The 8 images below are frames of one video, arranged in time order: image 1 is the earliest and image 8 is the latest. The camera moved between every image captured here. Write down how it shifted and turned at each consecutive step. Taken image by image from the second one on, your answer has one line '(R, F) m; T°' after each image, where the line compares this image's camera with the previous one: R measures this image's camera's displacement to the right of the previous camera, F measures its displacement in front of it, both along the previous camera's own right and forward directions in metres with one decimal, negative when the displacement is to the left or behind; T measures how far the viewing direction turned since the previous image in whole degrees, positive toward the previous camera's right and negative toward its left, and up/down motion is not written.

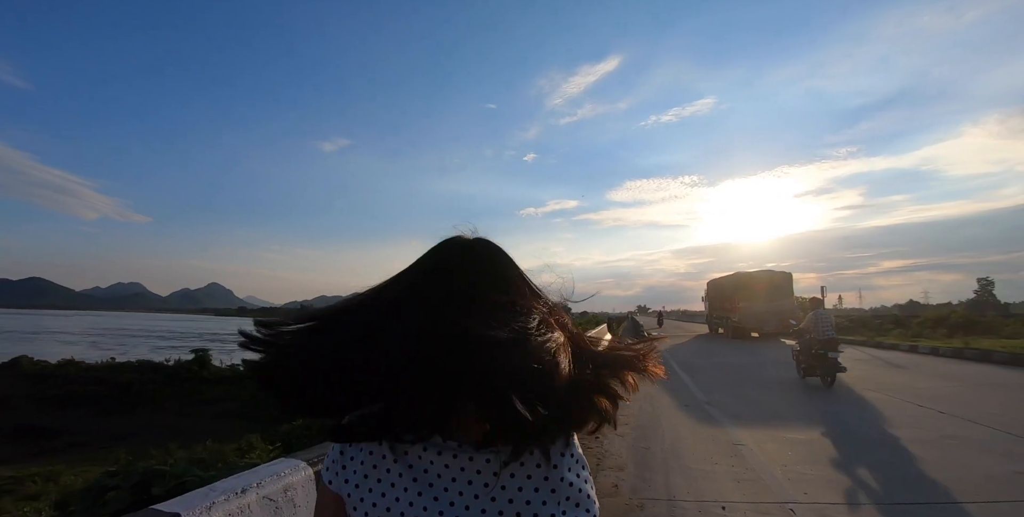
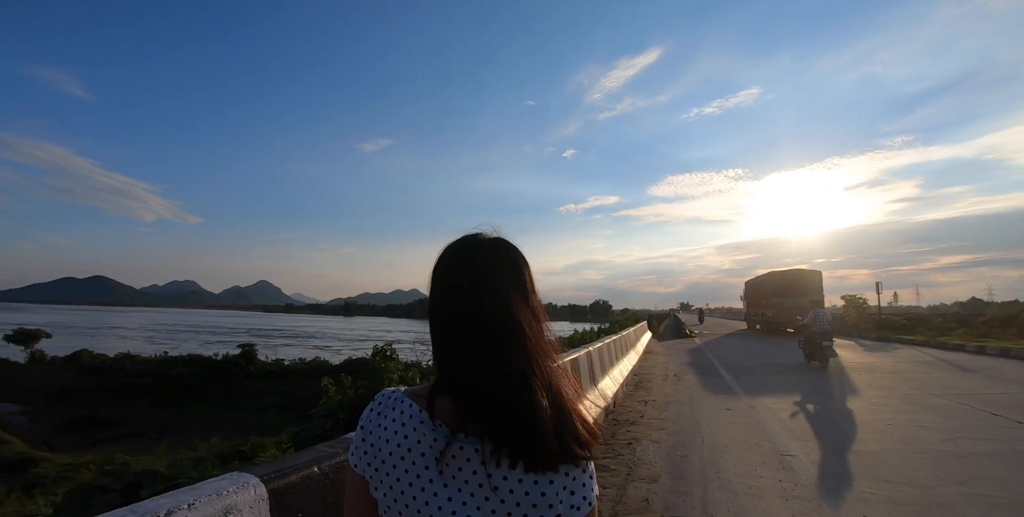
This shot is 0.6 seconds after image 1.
(+0.1, +0.4) m; -4°
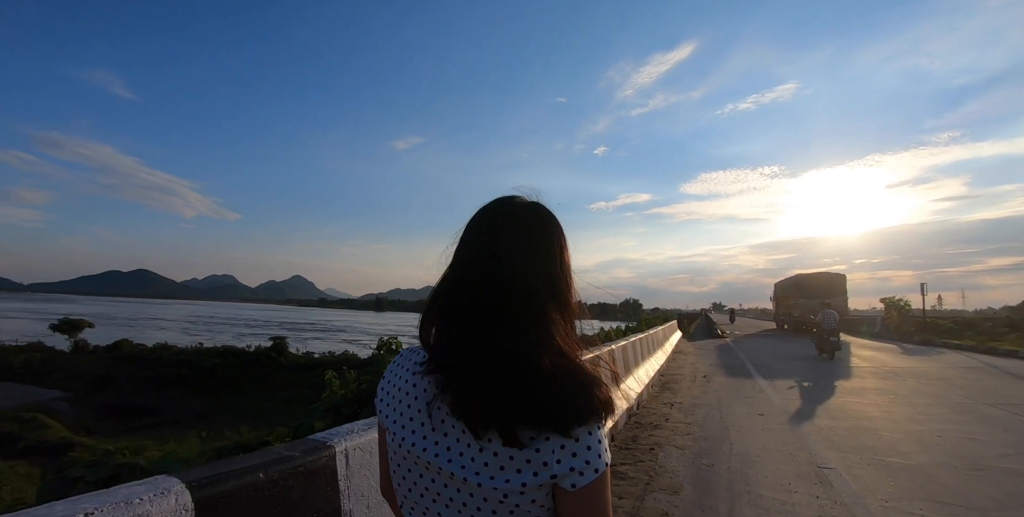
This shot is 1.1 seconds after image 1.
(+0.1, +0.3) m; -3°
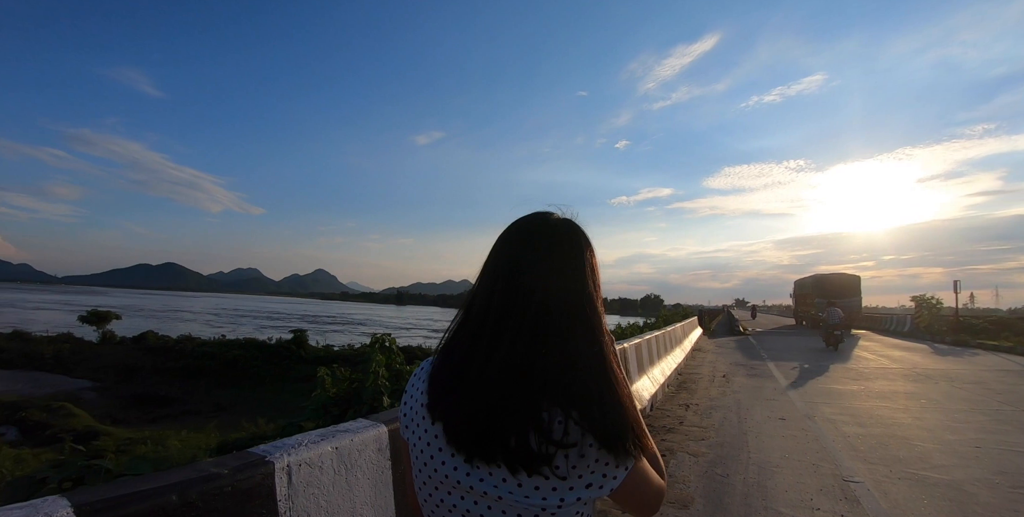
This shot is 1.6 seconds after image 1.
(+0.2, +0.3) m; -2°
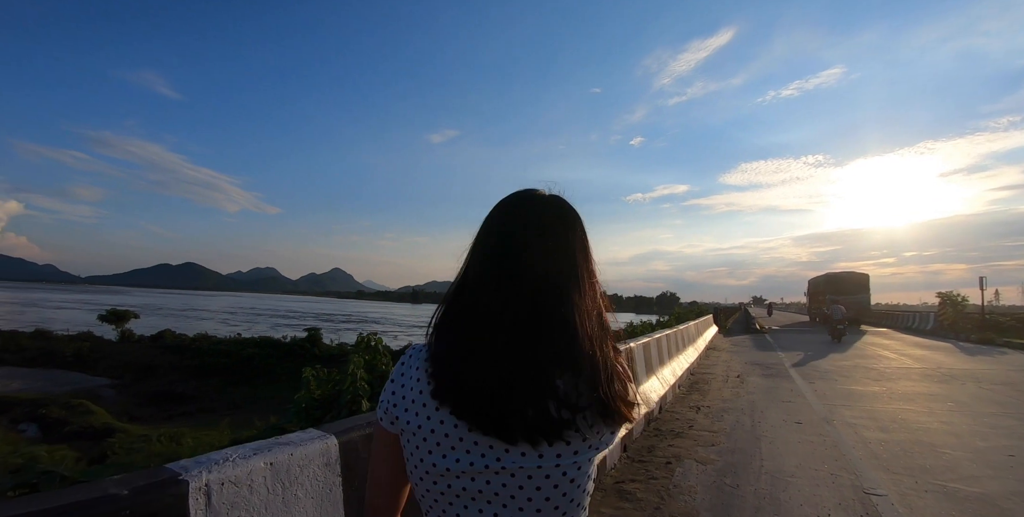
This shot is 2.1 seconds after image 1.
(+0.2, +0.3) m; -2°
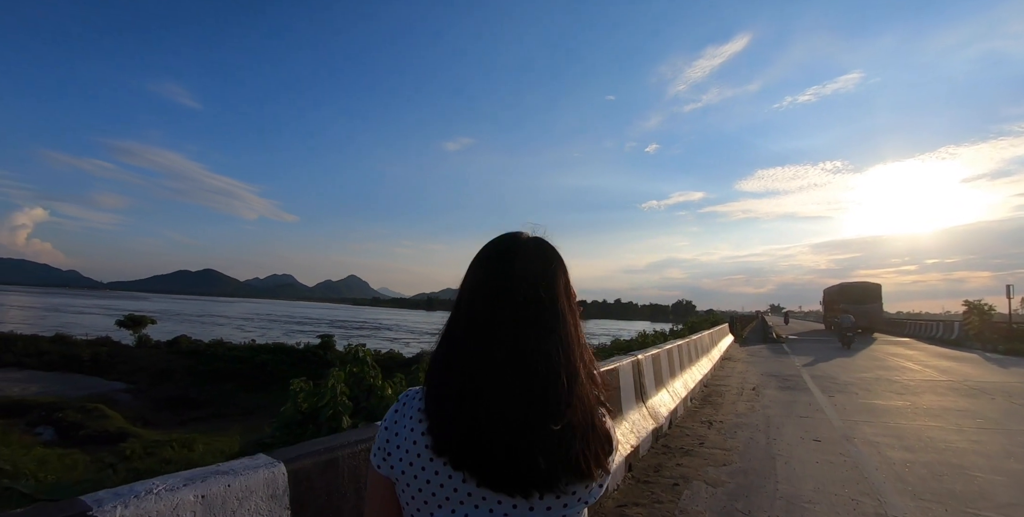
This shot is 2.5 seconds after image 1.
(+0.1, +0.2) m; -2°
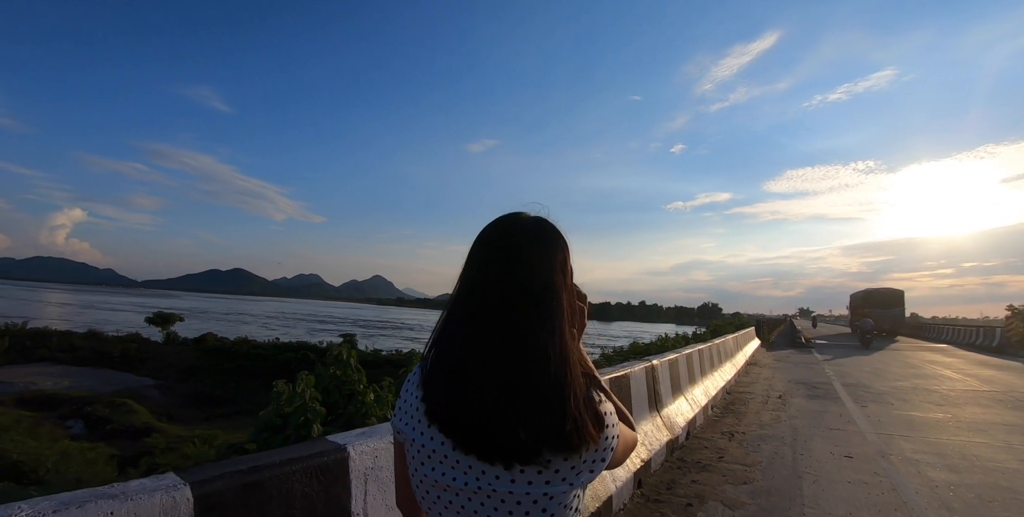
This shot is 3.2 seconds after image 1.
(+0.2, +0.3) m; -2°
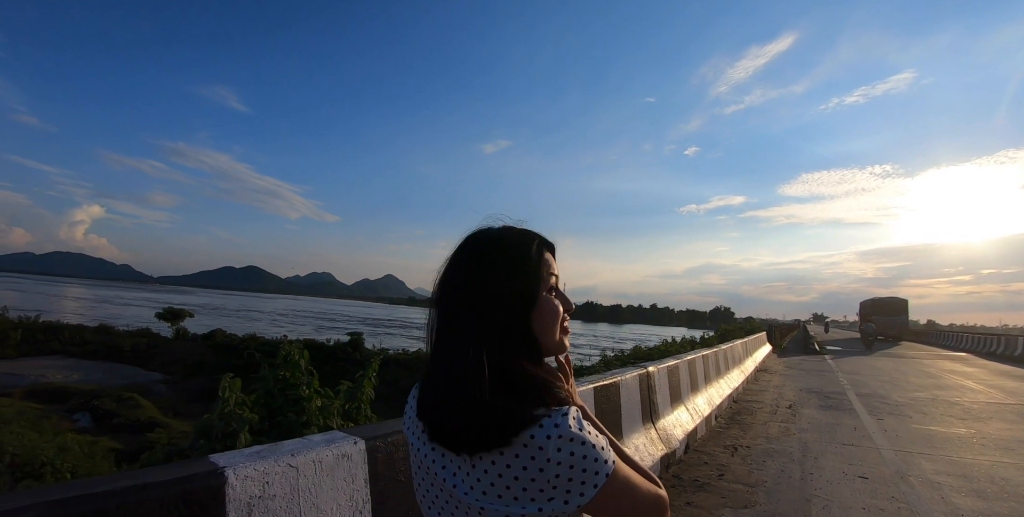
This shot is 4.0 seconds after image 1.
(+0.2, +0.4) m; -1°
